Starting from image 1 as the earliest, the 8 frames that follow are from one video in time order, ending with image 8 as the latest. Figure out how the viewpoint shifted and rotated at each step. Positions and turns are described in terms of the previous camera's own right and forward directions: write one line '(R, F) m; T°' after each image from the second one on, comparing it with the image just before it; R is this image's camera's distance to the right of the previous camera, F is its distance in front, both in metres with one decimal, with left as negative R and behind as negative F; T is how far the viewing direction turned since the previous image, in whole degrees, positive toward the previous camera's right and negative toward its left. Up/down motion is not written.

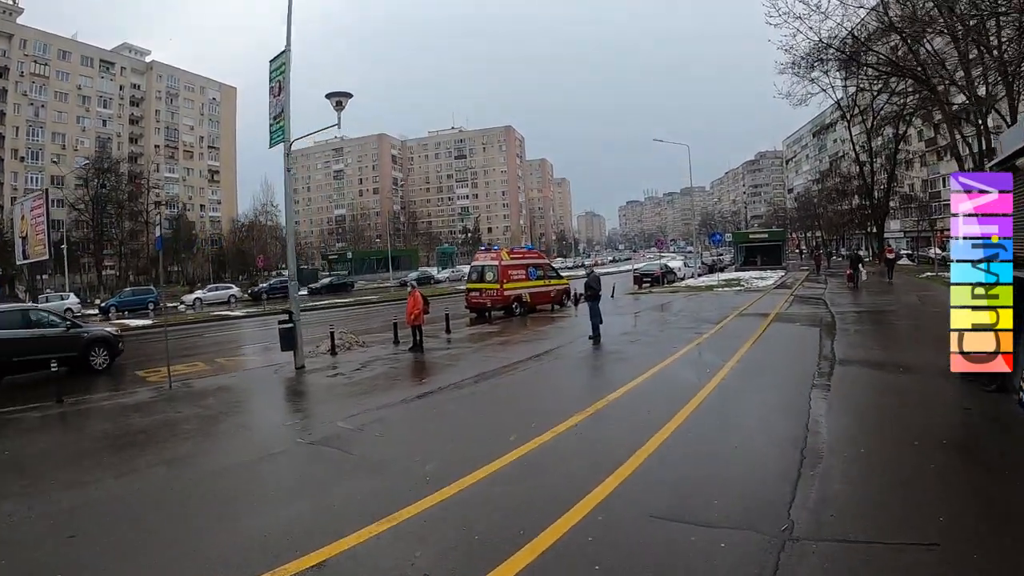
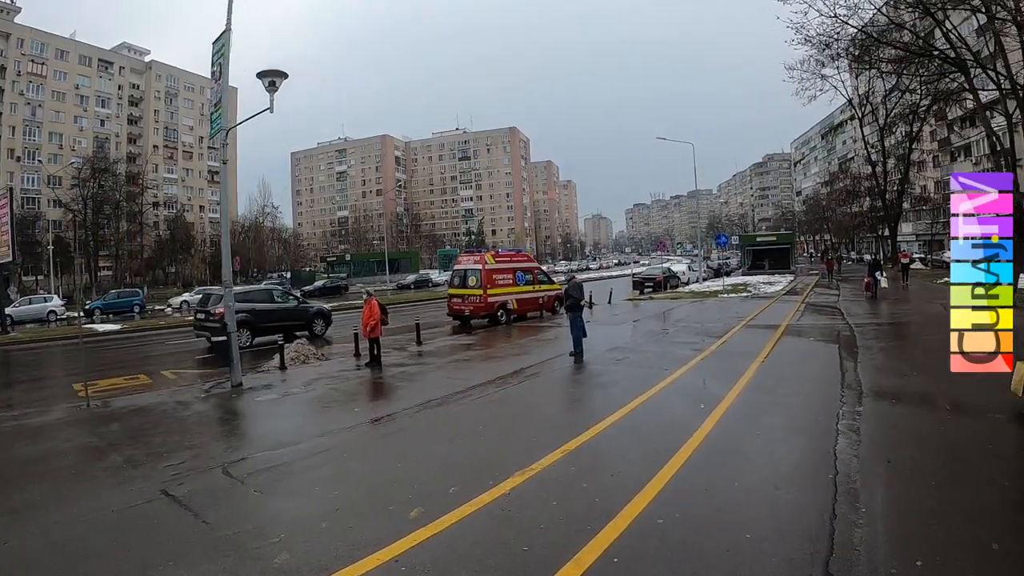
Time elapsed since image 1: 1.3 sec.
(+0.7, +1.5) m; -1°
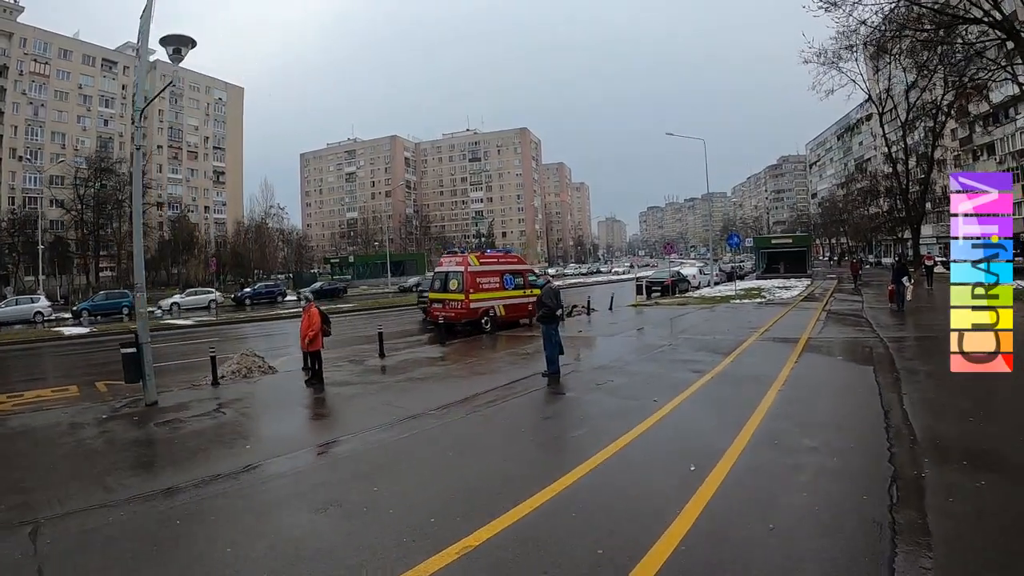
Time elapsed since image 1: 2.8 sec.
(+0.7, +1.7) m; -1°
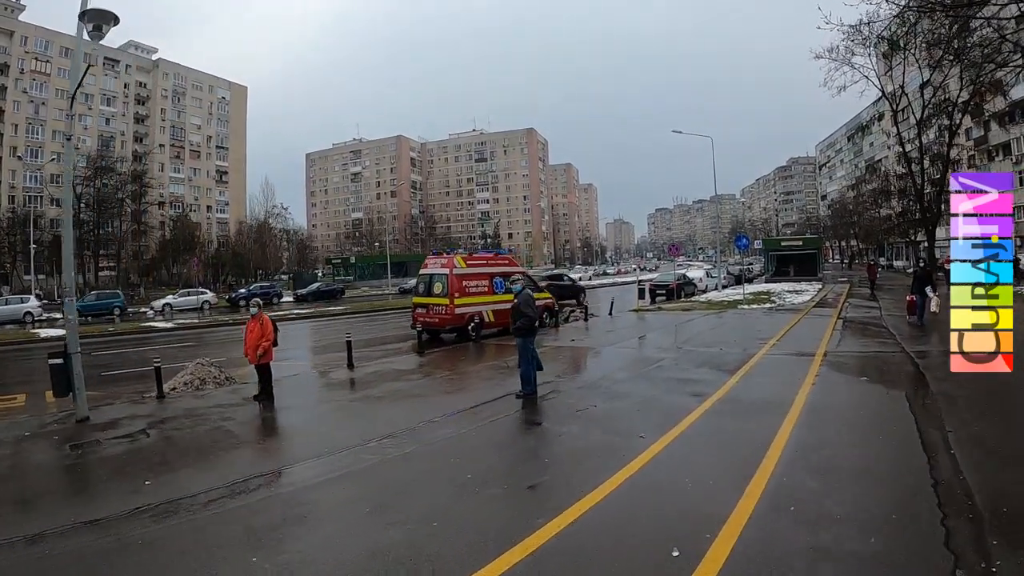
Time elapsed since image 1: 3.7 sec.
(+0.5, +1.1) m; -1°
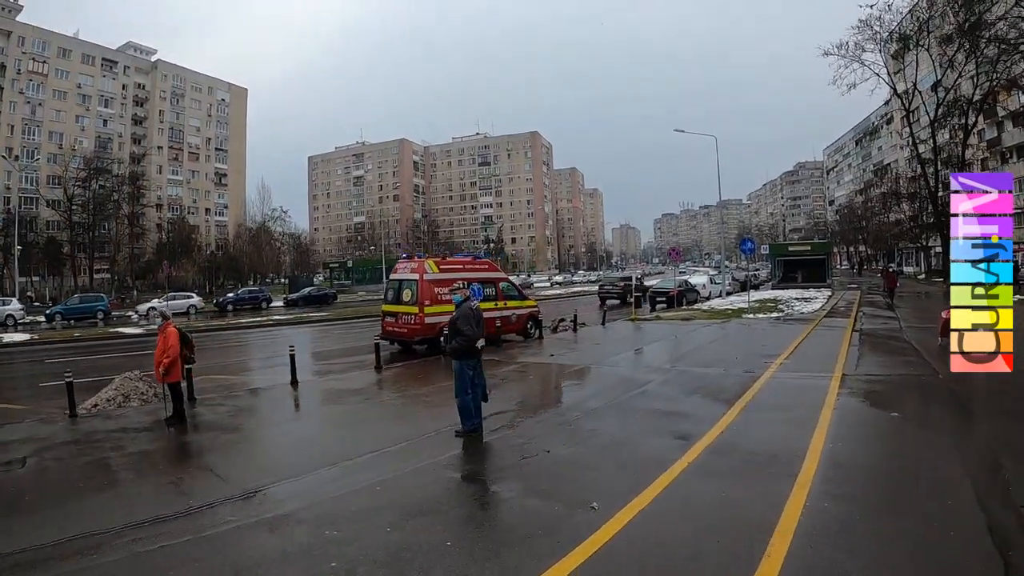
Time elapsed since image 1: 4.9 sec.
(+0.6, +1.4) m; -1°
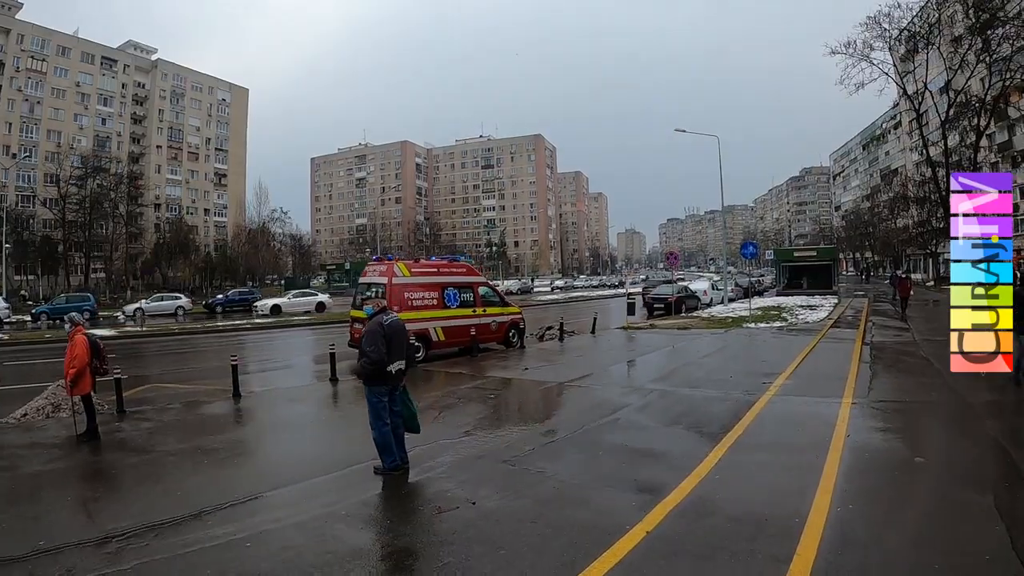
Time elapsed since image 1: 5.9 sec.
(+0.5, +1.0) m; 0°
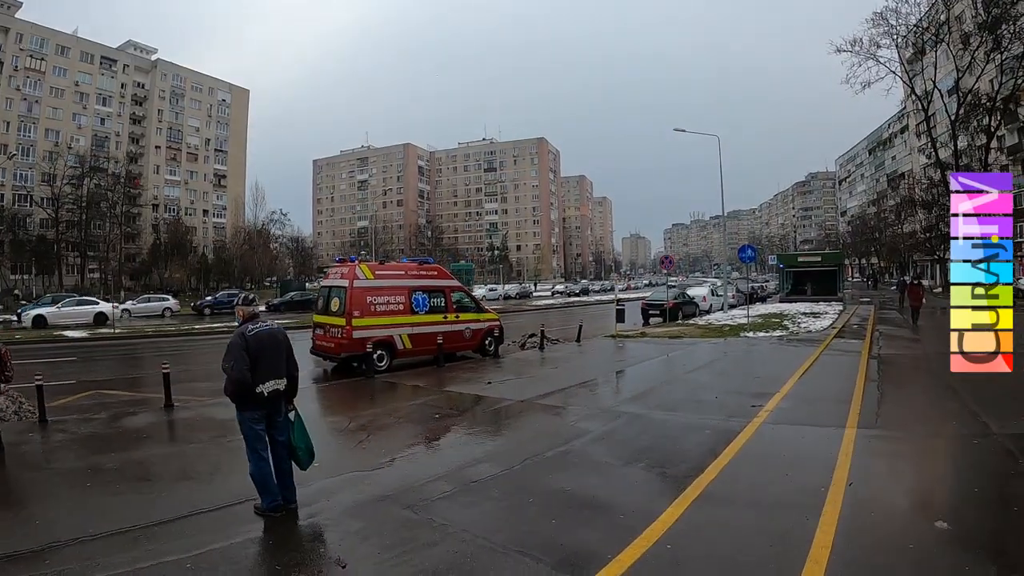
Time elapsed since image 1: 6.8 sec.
(+0.6, +0.9) m; 0°
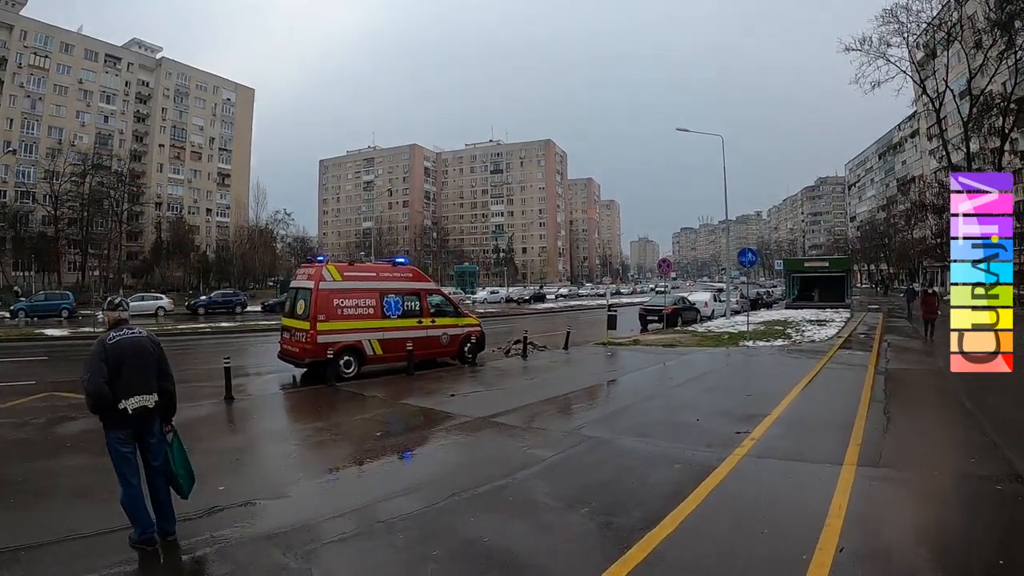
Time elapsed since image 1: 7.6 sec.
(+0.5, +0.7) m; -1°
